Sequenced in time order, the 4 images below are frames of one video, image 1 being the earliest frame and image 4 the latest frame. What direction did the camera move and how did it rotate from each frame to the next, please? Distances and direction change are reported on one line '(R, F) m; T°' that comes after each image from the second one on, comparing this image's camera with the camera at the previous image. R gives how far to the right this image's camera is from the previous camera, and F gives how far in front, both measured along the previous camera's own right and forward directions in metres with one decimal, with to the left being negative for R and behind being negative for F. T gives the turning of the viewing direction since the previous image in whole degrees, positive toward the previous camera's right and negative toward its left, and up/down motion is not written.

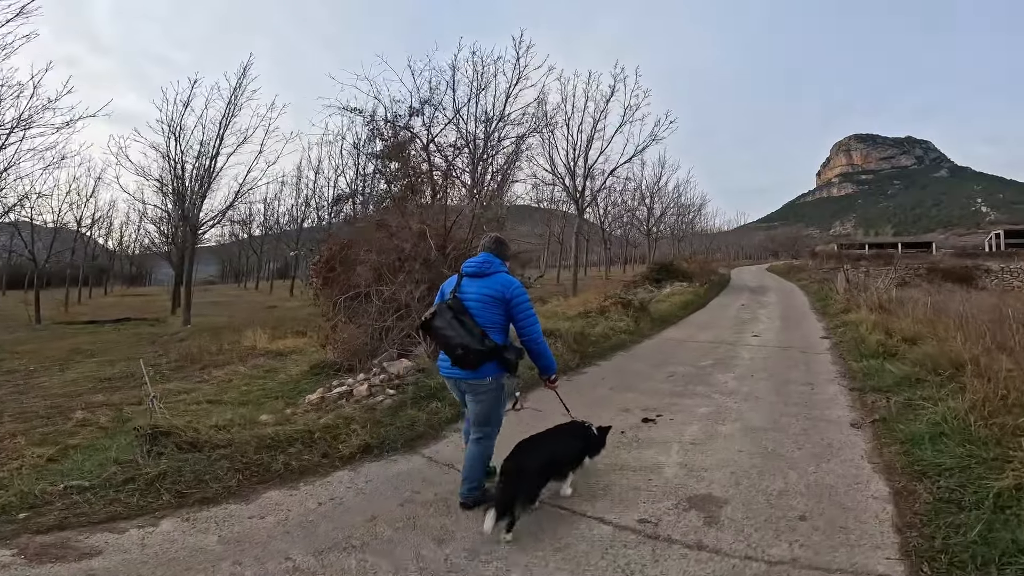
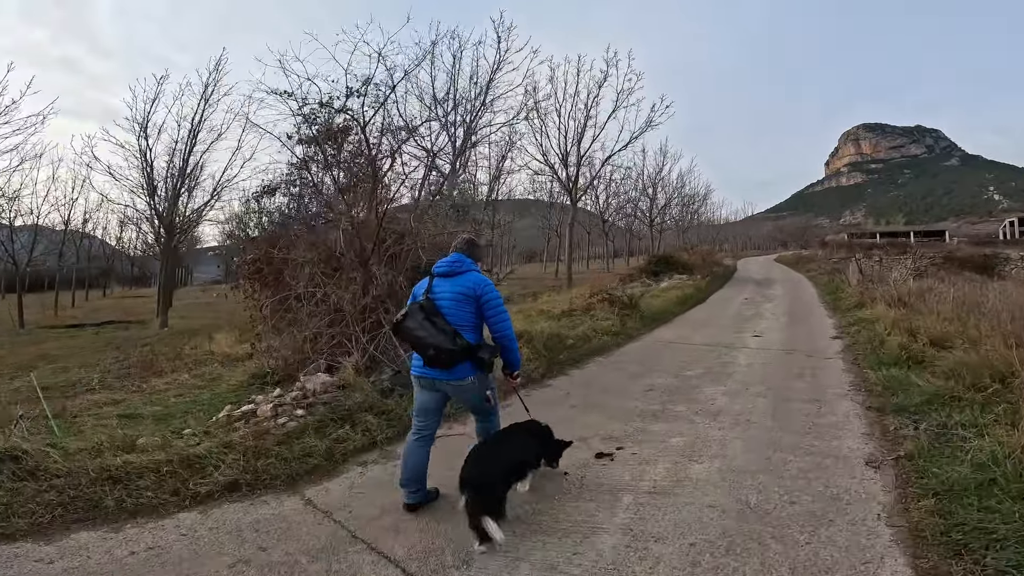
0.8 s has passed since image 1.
(+0.7, +1.2) m; -1°
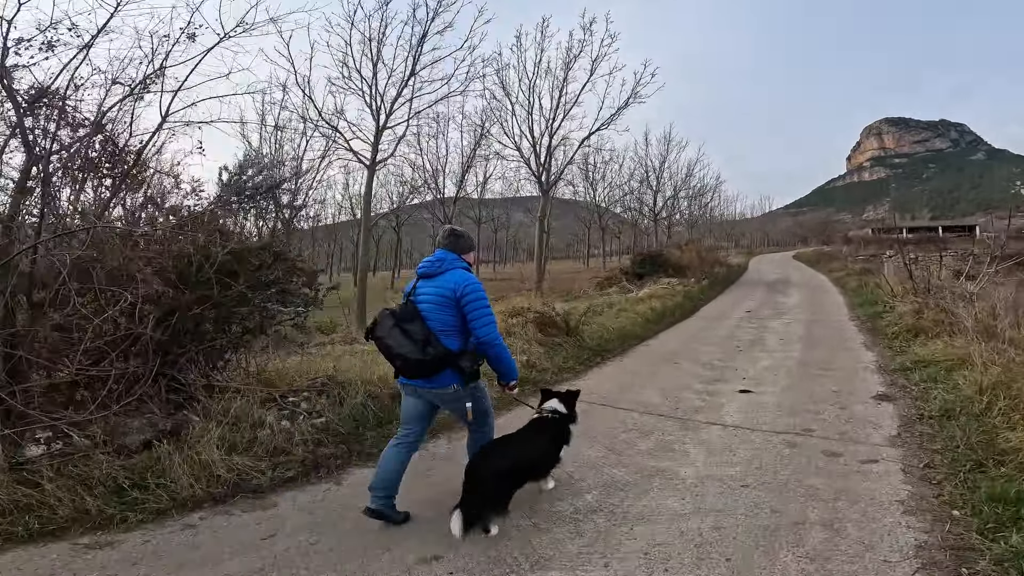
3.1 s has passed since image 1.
(+1.8, +3.5) m; -2°
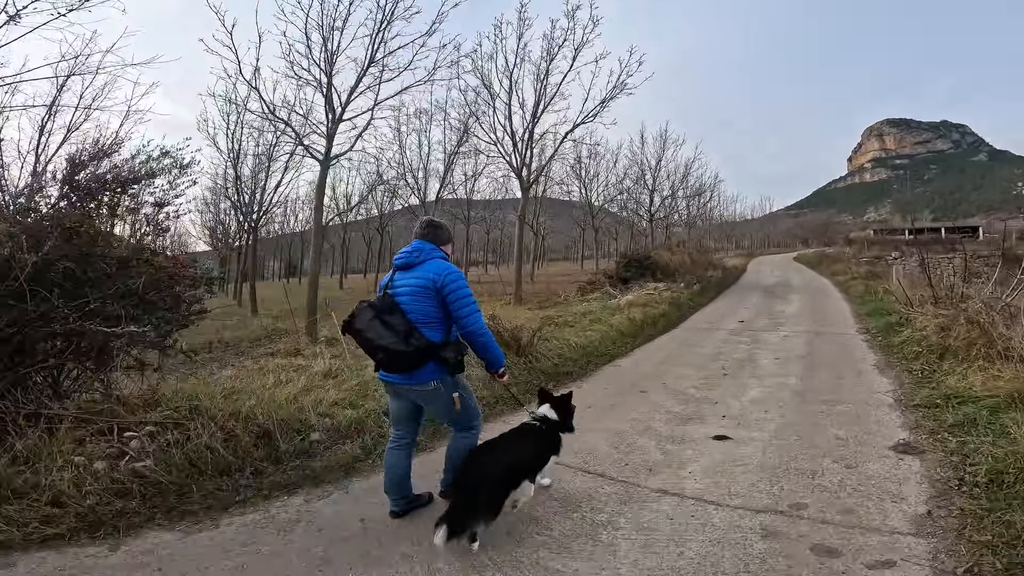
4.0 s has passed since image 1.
(+0.7, +1.2) m; 0°
